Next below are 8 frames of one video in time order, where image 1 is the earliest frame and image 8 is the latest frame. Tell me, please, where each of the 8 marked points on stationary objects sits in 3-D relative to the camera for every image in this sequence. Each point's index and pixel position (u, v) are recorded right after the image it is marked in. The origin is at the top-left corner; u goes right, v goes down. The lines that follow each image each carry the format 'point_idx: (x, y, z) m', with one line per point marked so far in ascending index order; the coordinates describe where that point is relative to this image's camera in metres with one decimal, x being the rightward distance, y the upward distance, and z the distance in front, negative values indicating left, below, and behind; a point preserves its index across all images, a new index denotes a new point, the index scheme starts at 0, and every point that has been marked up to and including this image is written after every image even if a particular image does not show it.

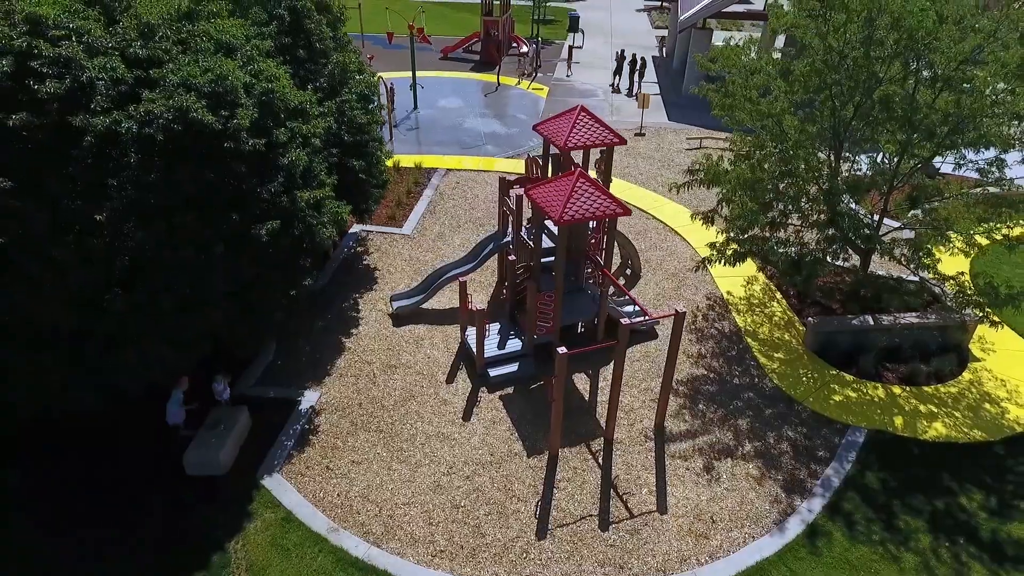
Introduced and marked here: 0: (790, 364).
0: (+4.6, -1.3, +10.6) m
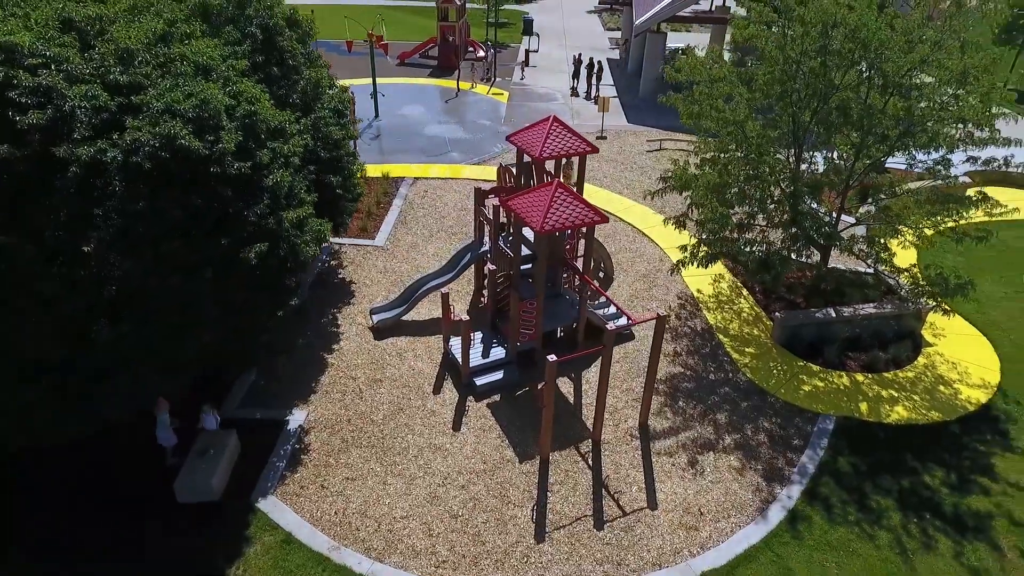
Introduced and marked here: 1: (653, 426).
0: (+4.4, -1.2, +11.1) m
1: (+2.2, -2.1, +9.7) m
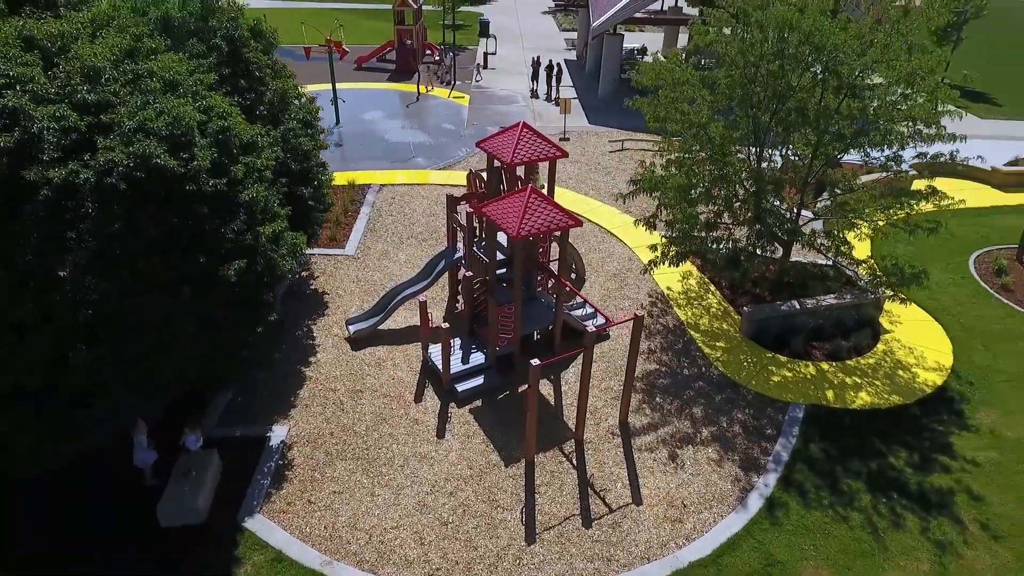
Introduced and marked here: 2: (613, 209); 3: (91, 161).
0: (+4.0, -1.1, +11.5) m
1: (+1.9, -2.1, +10.0) m
2: (+2.5, +2.0, +16.0) m
3: (-4.4, +1.3, +6.7) m
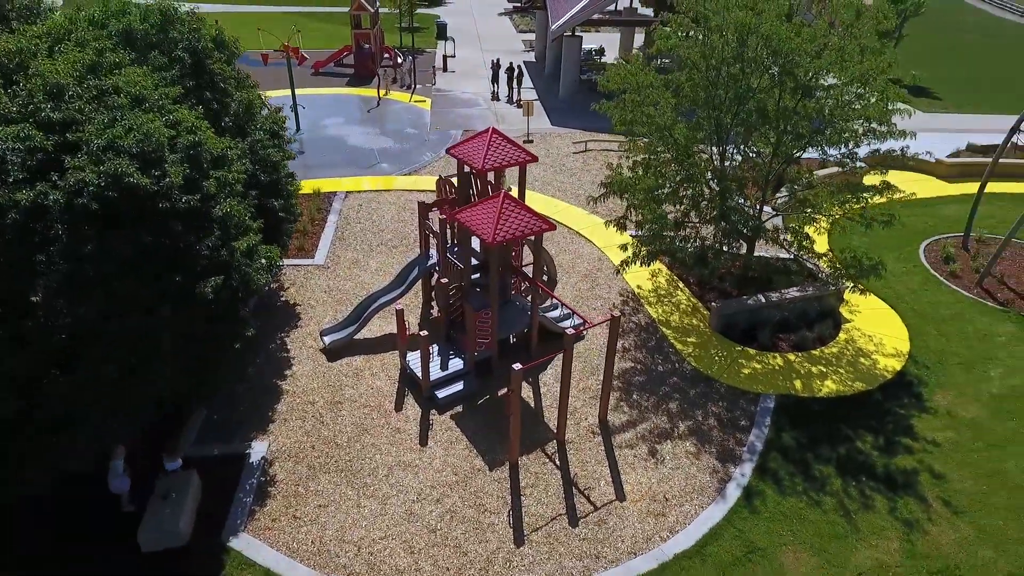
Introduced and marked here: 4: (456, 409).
0: (+3.5, -1.1, +11.8) m
1: (+1.6, -2.1, +10.2) m
2: (+1.7, +2.0, +16.2) m
3: (-4.6, +1.1, +6.5) m
4: (-0.9, -1.9, +10.3) m
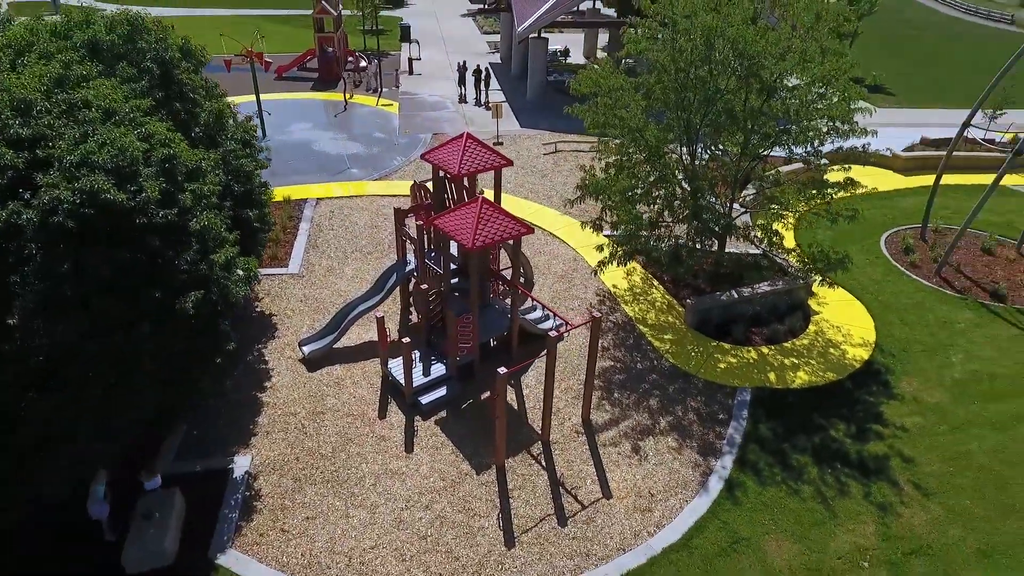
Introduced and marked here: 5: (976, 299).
0: (+3.2, -1.0, +12.1) m
1: (+1.4, -2.1, +10.3) m
2: (+1.1, +2.0, +16.4) m
3: (-4.8, +0.9, +6.4) m
4: (-1.2, -2.0, +10.3) m
5: (+10.1, -0.2, +13.8) m
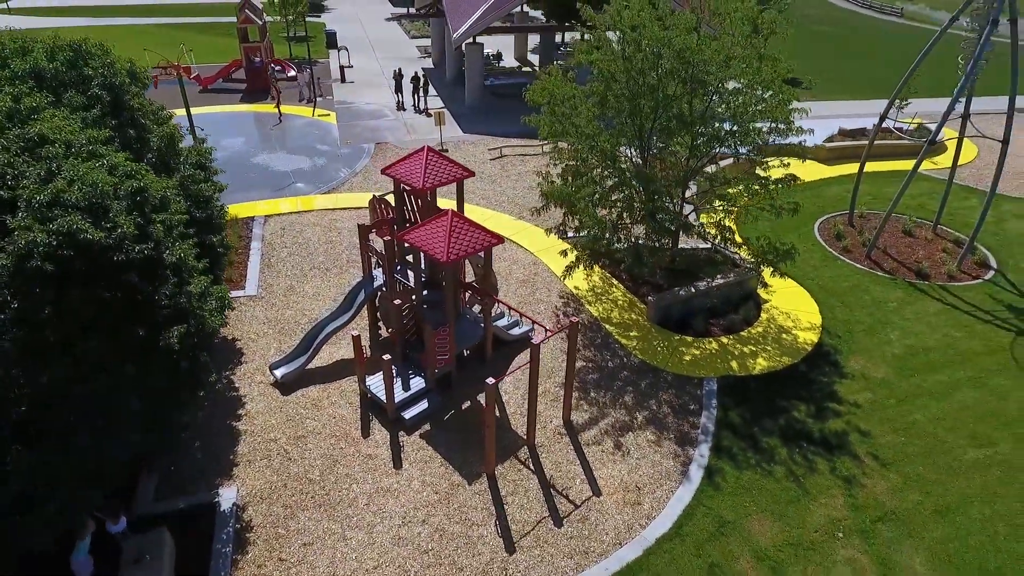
0: (+2.6, -1.0, +12.6) m
1: (+1.1, -2.2, +10.6) m
2: (-0.1, +1.9, +16.6) m
3: (-4.8, +0.4, +6.0) m
4: (-1.4, -2.3, +10.3) m
5: (+9.3, +0.2, +15.0) m
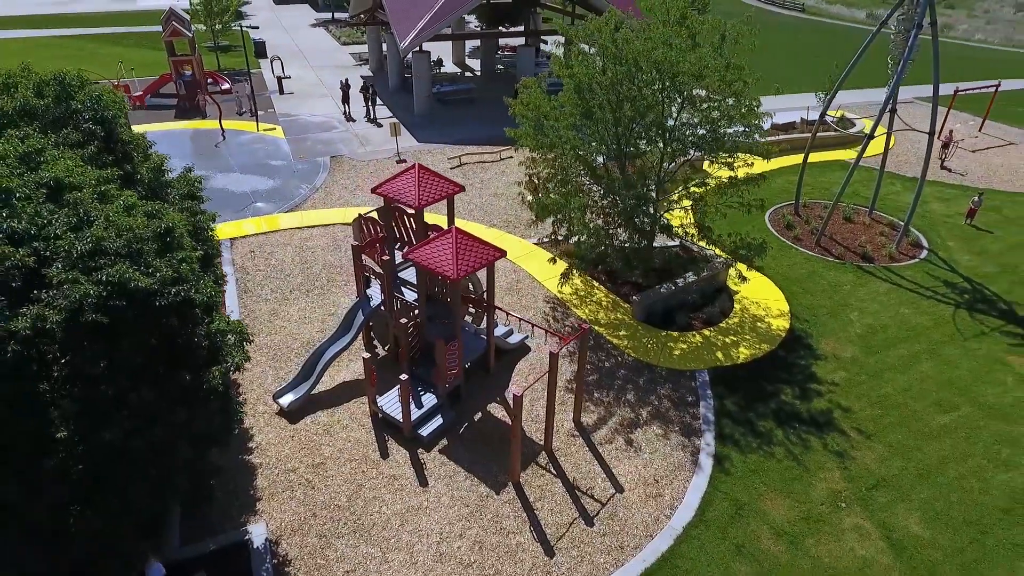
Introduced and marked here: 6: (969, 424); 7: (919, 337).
0: (+2.5, -1.0, +13.1) m
1: (+1.3, -2.3, +11.1) m
2: (-0.8, +1.6, +16.8) m
3: (-4.2, -0.1, +5.8) m
4: (-1.2, -2.6, +10.5) m
5: (+8.7, +0.7, +16.3) m
6: (+8.0, -2.4, +11.2) m
7: (+8.6, -1.0, +13.5) m
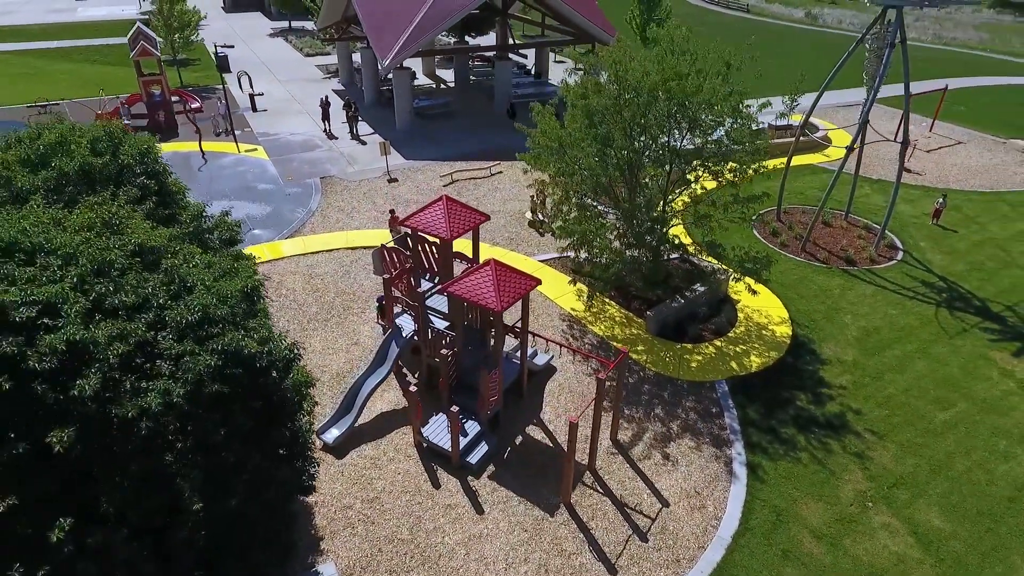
0: (+3.0, -1.4, +13.7) m
1: (+2.0, -2.7, +11.6) m
2: (-0.7, +1.2, +17.1) m
3: (-3.2, -0.8, +5.9) m
4: (-0.4, -3.1, +10.8) m
5: (+8.9, +0.6, +17.4) m
6: (+8.7, -2.5, +12.2) m
7: (+9.1, -1.1, +14.5) m
